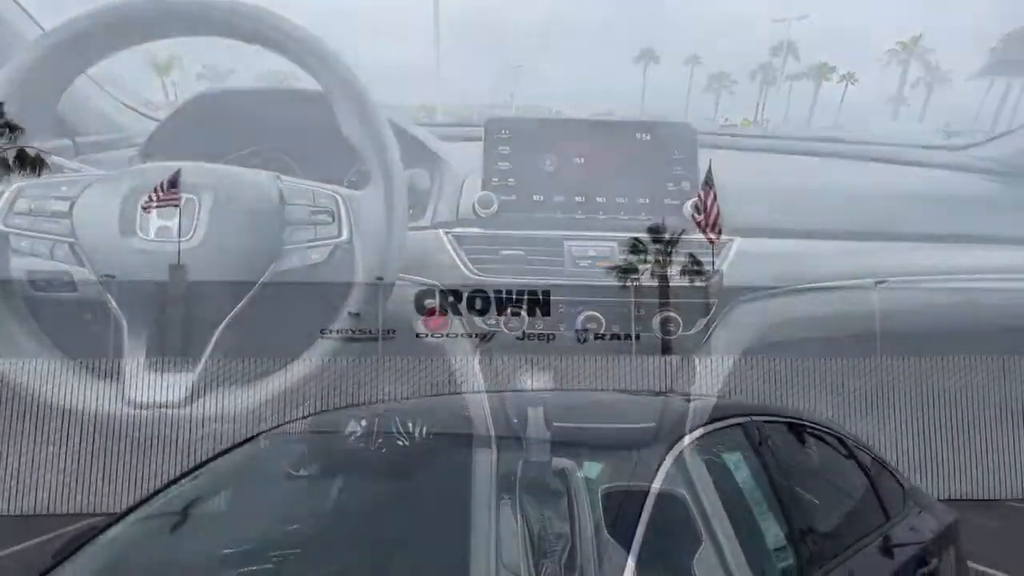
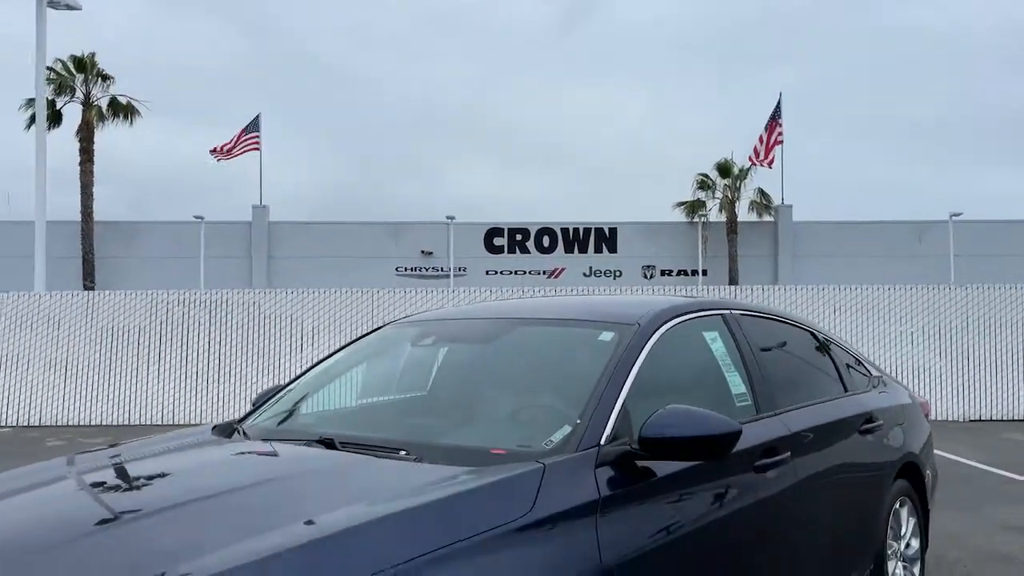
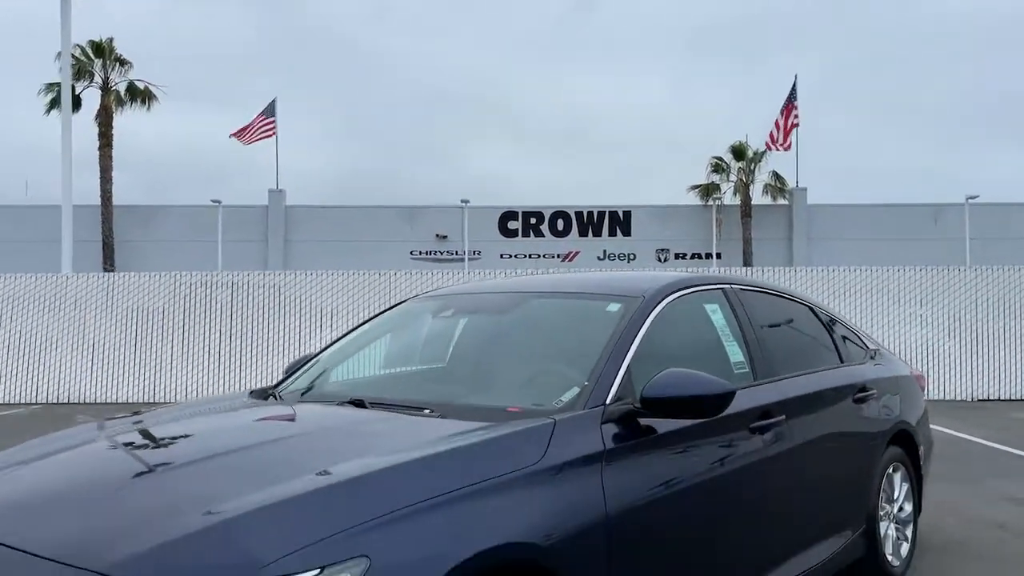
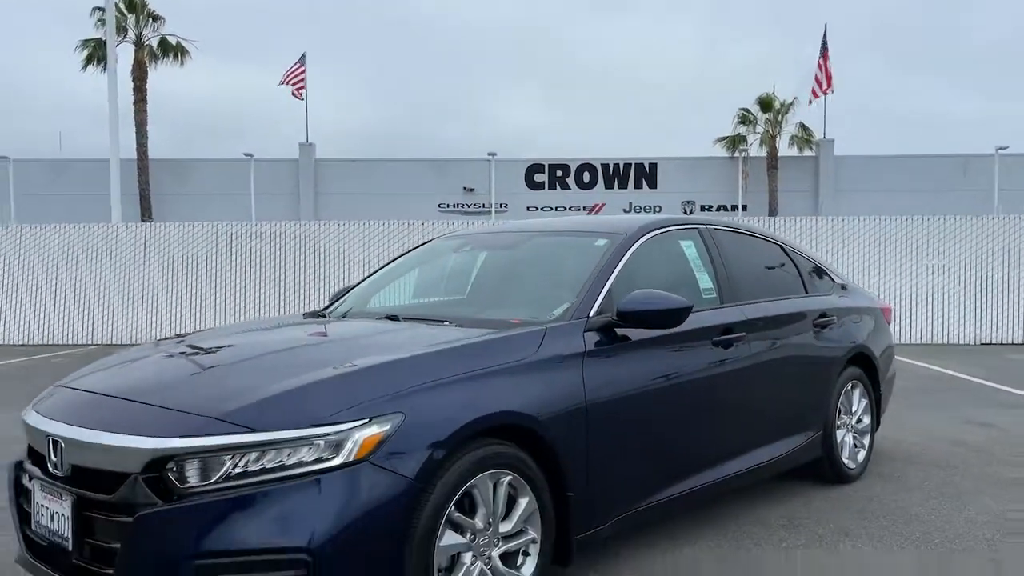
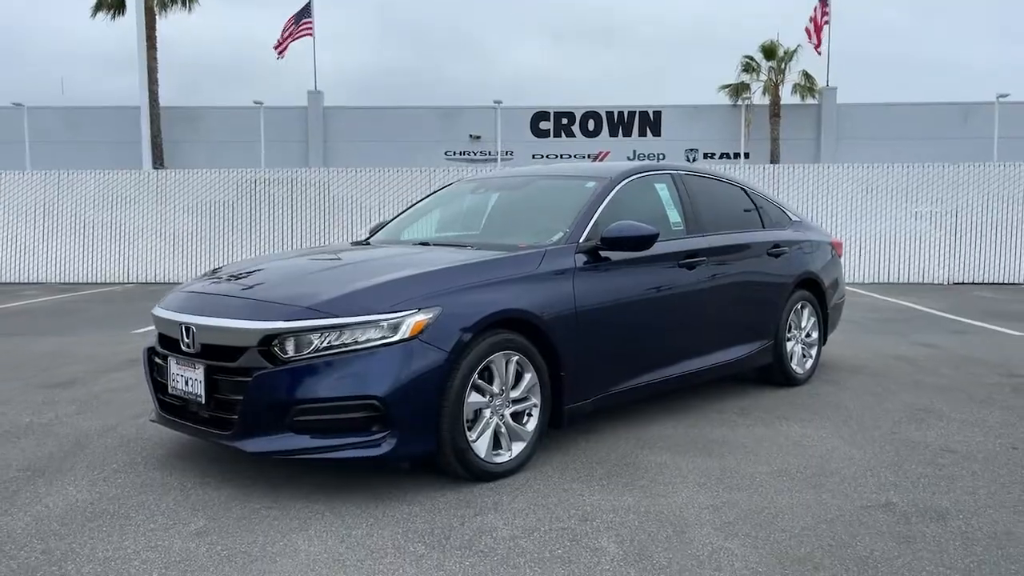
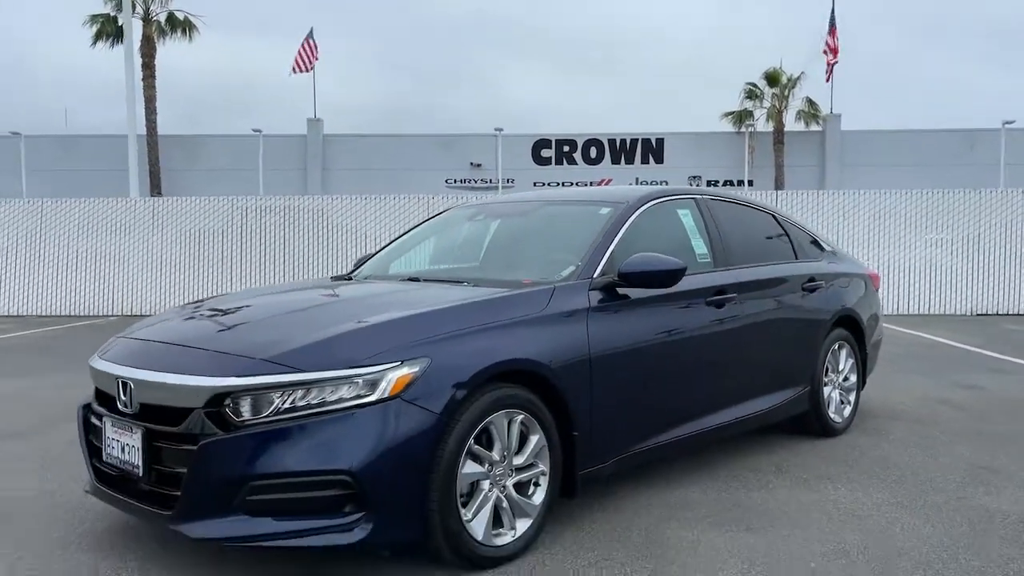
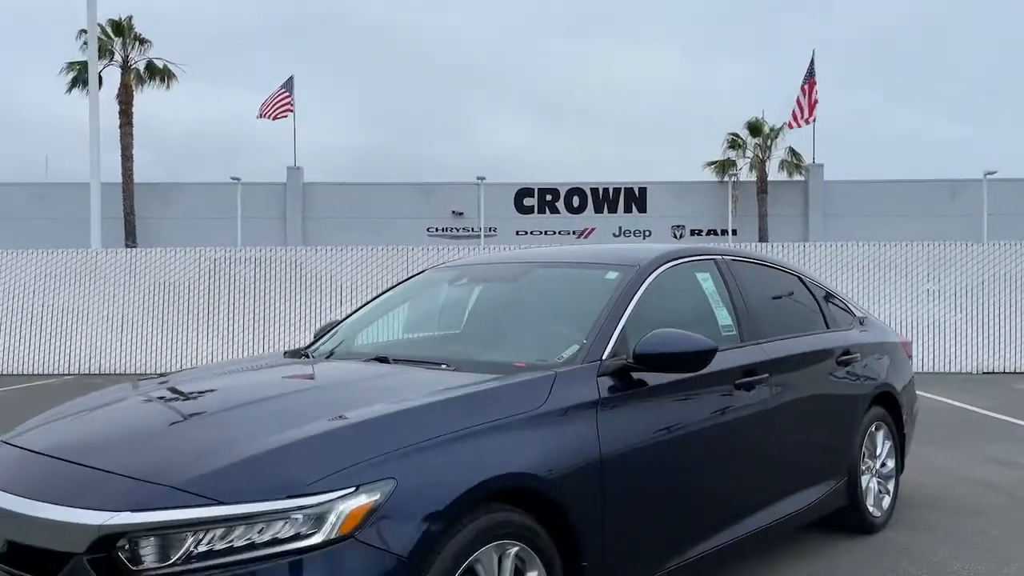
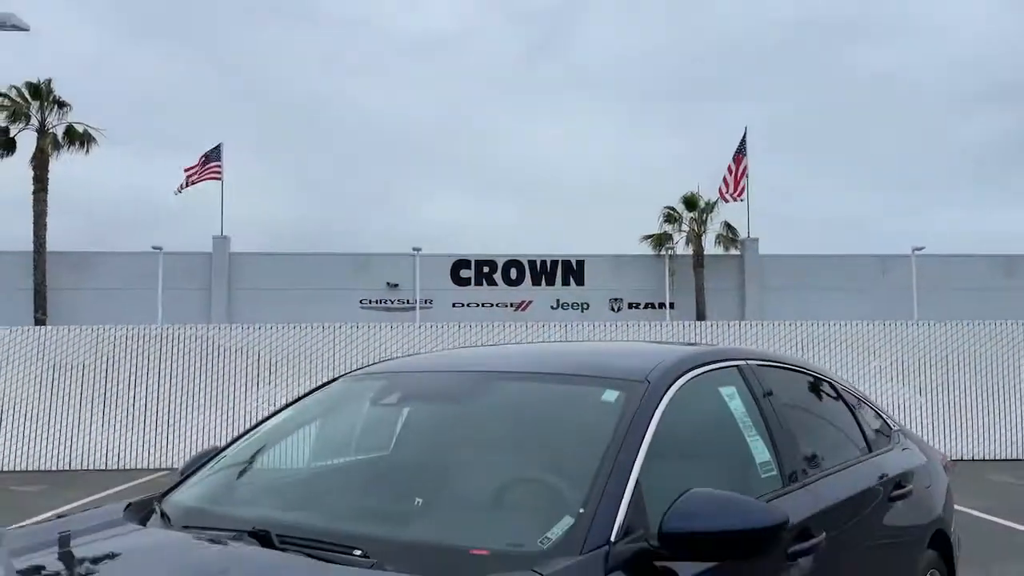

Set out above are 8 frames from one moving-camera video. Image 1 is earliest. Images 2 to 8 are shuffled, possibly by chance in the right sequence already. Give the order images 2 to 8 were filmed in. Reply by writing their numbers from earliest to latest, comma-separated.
8, 2, 3, 7, 4, 6, 5
